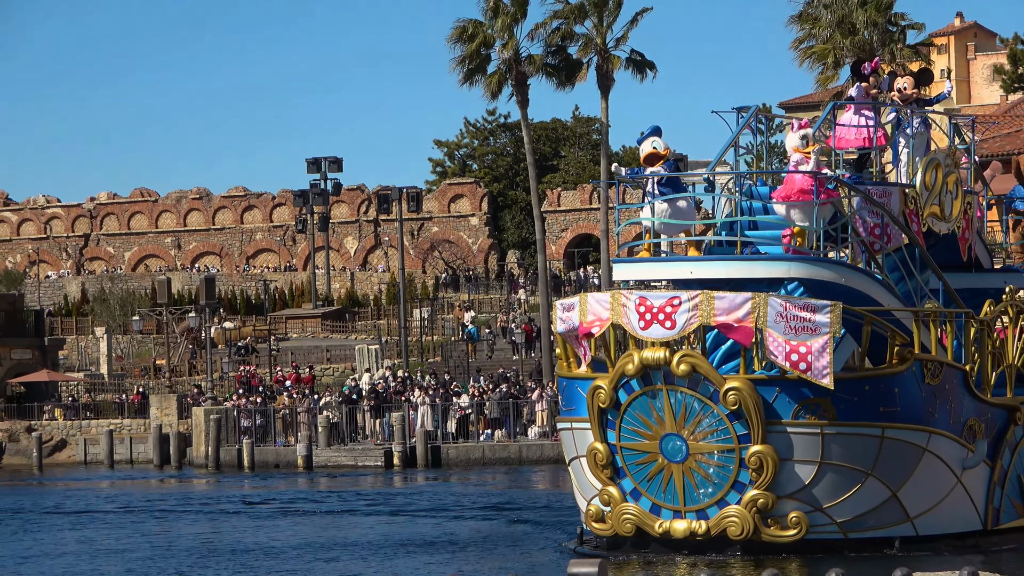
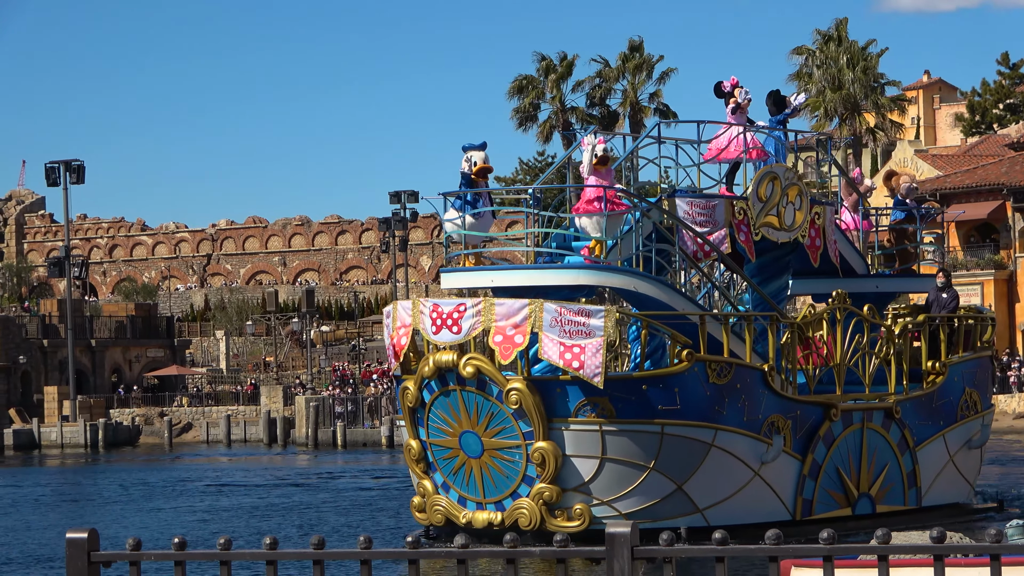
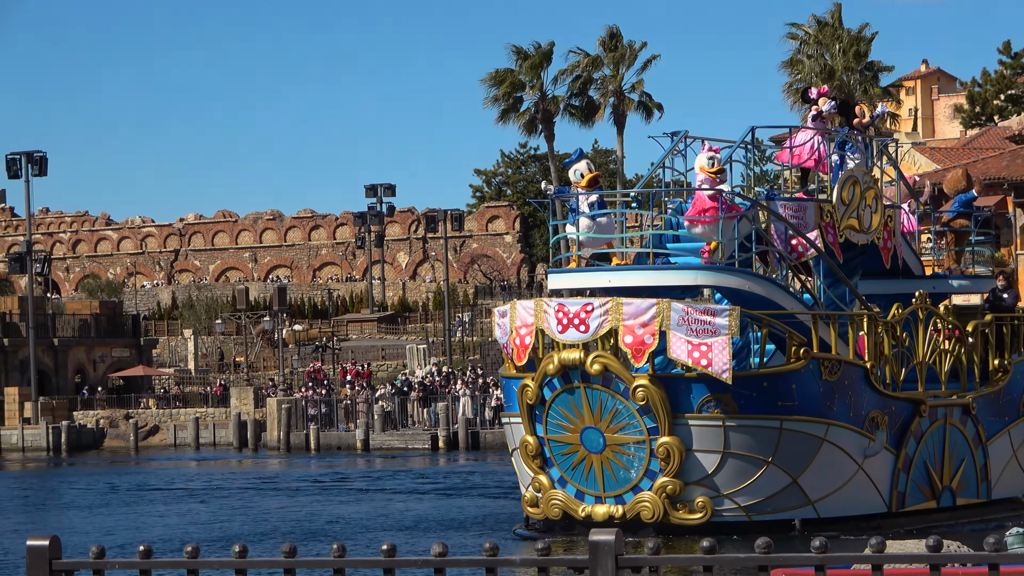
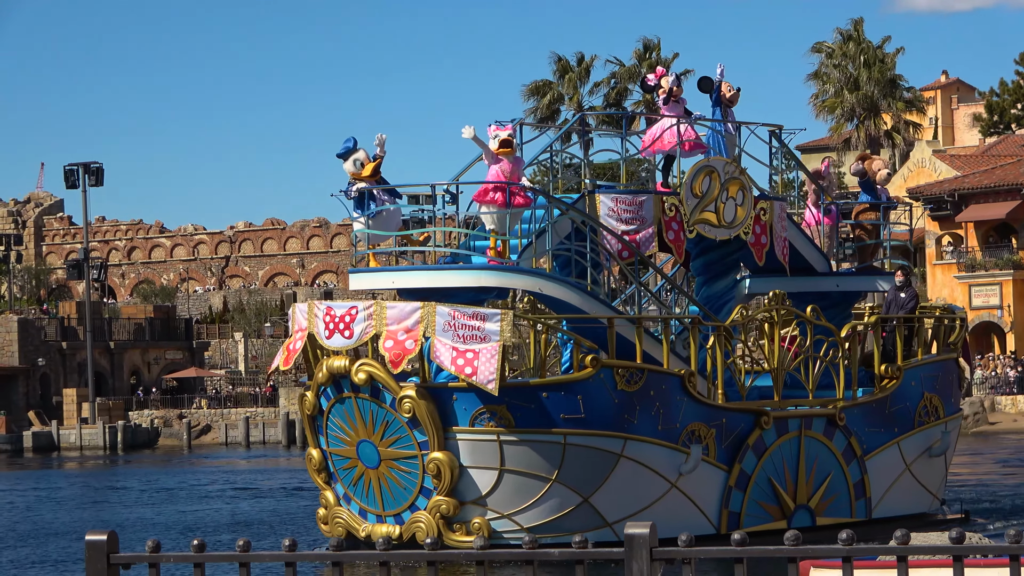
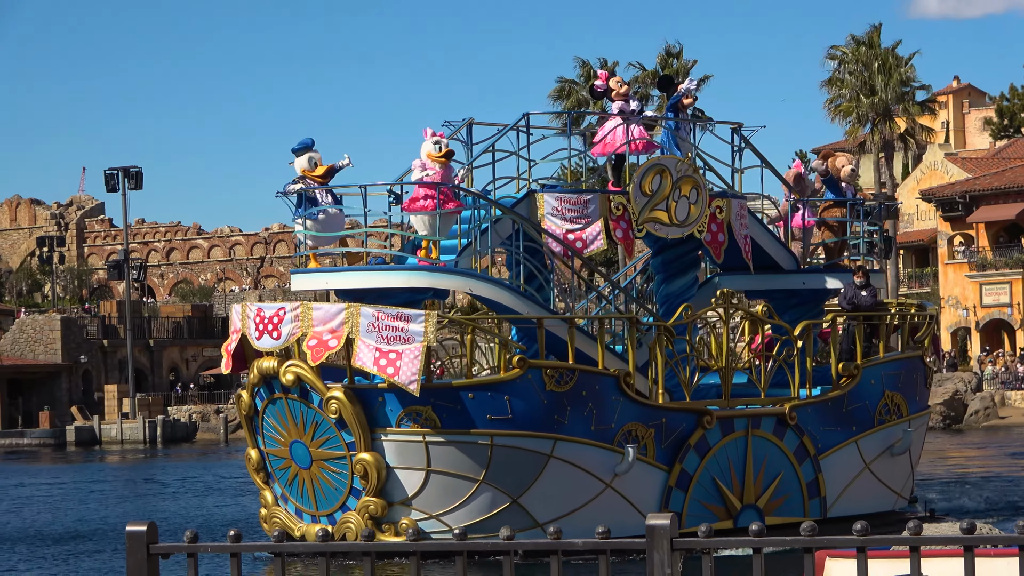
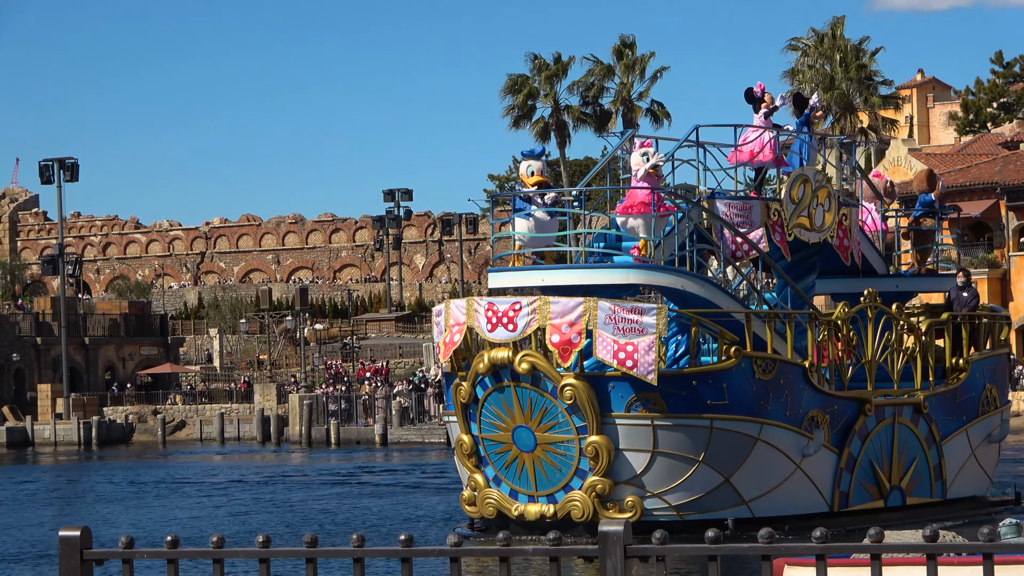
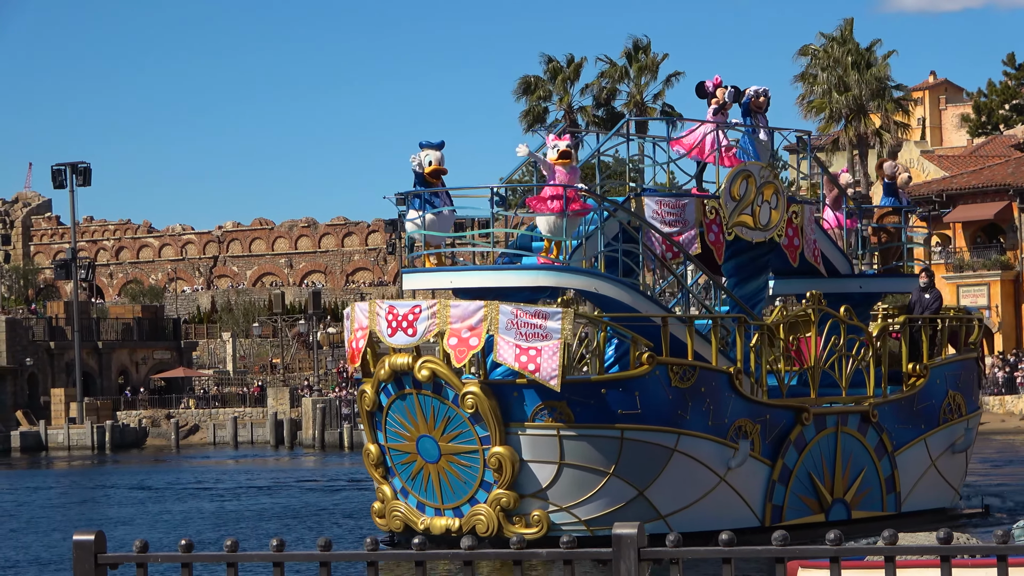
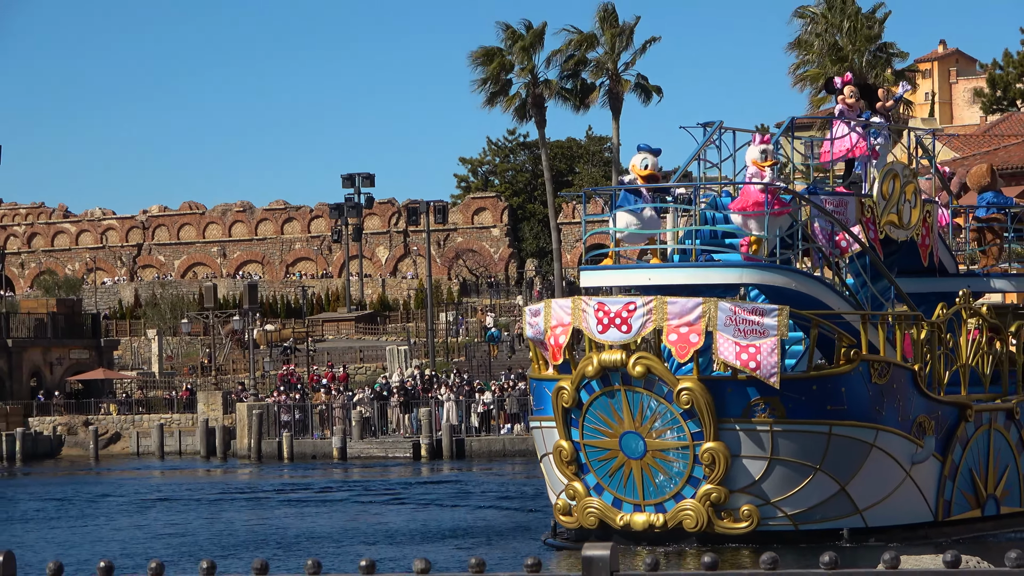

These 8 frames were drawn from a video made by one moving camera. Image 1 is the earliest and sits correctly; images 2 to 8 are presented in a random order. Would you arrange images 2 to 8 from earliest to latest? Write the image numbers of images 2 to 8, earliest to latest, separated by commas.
8, 3, 6, 2, 7, 4, 5
